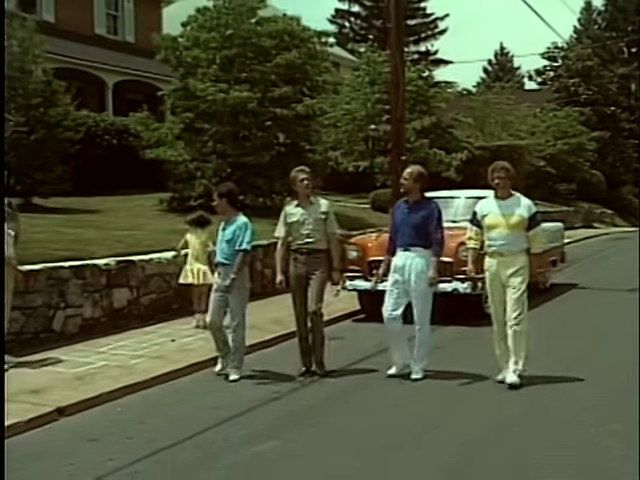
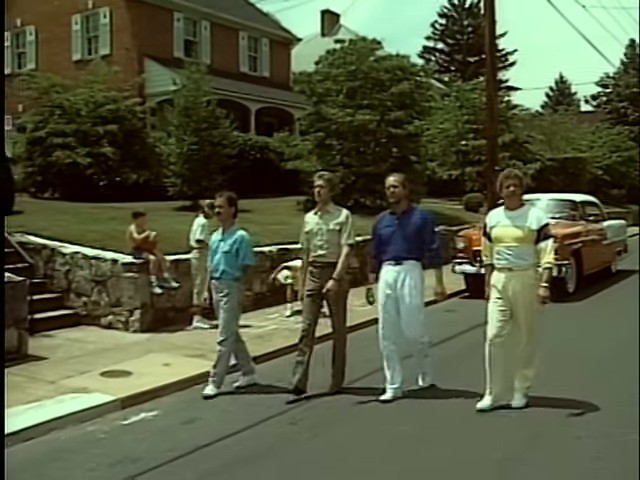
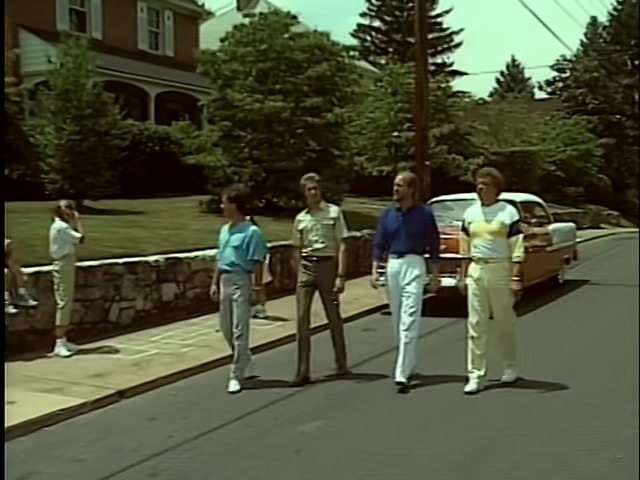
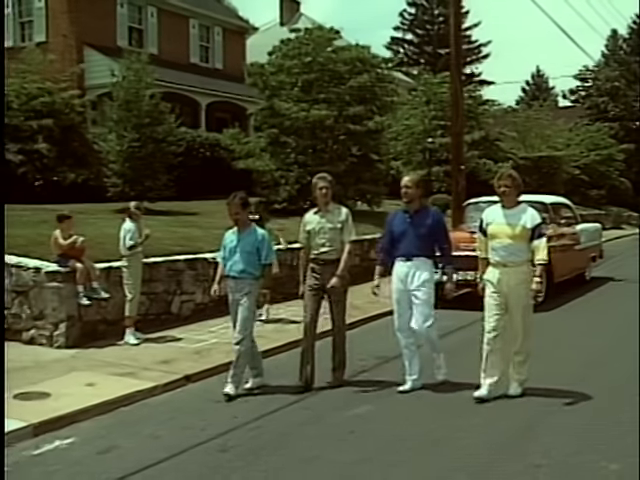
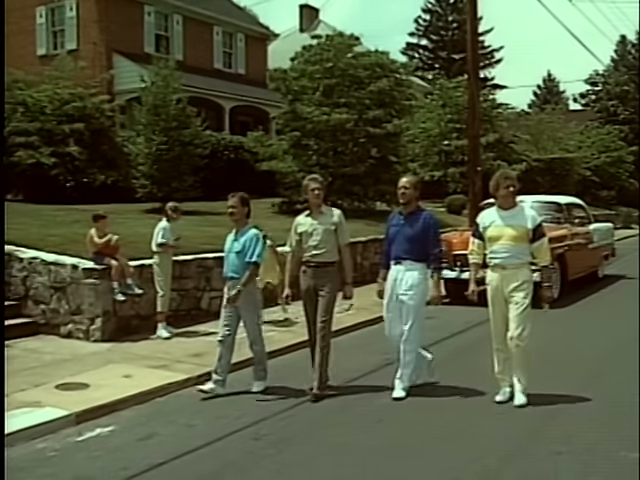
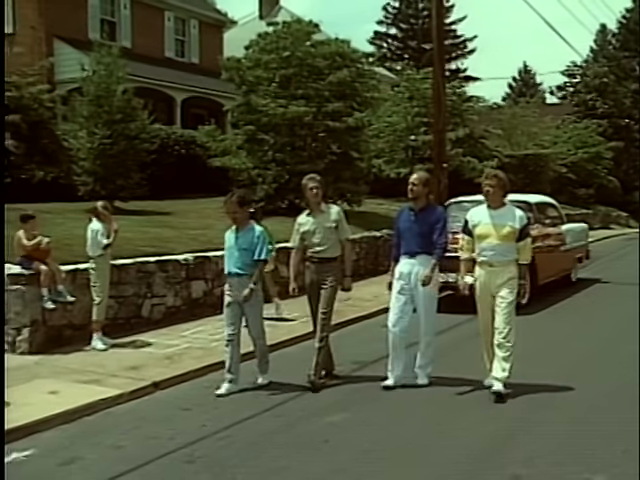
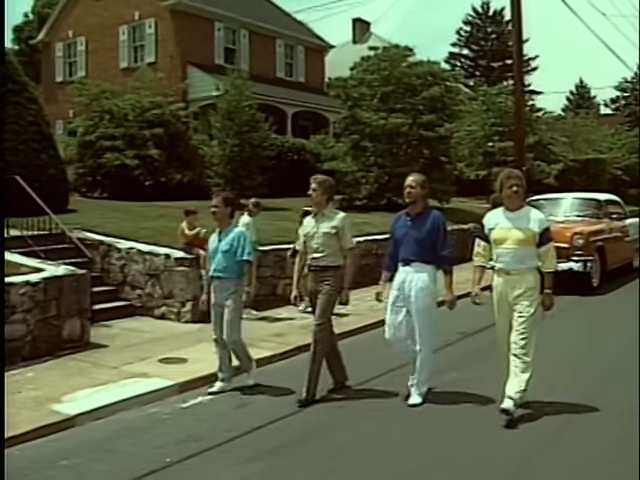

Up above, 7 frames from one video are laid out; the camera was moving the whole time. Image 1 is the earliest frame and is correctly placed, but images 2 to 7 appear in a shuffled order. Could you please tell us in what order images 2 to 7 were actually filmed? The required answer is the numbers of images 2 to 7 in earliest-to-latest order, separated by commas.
3, 6, 4, 5, 2, 7
